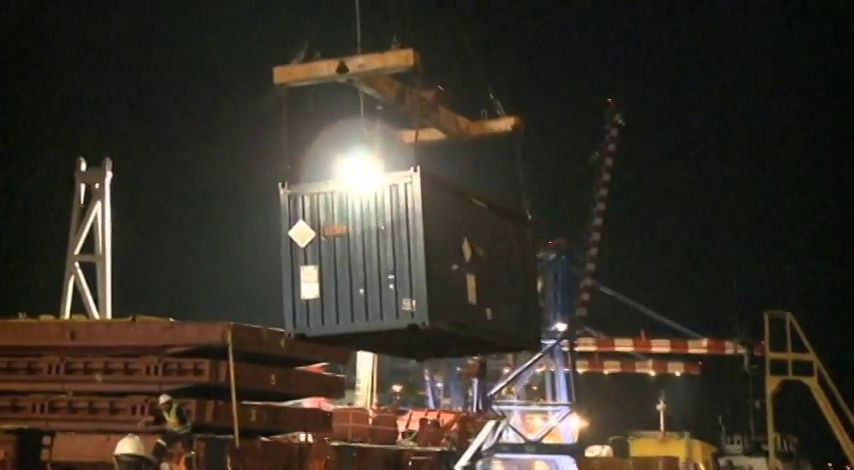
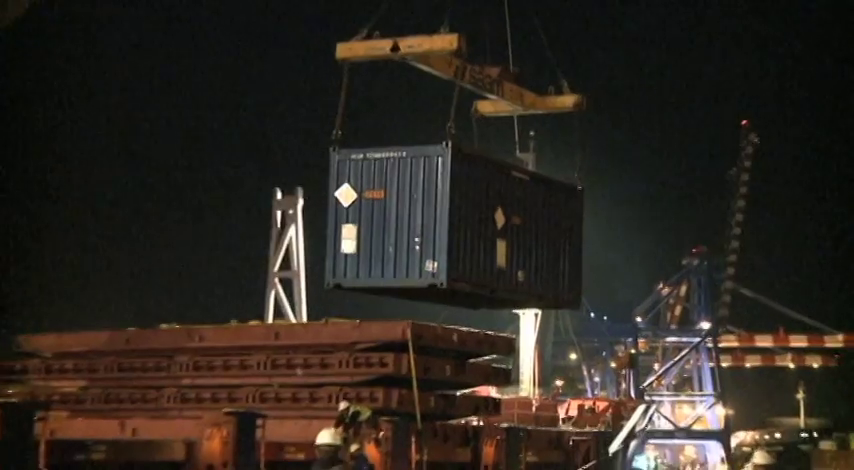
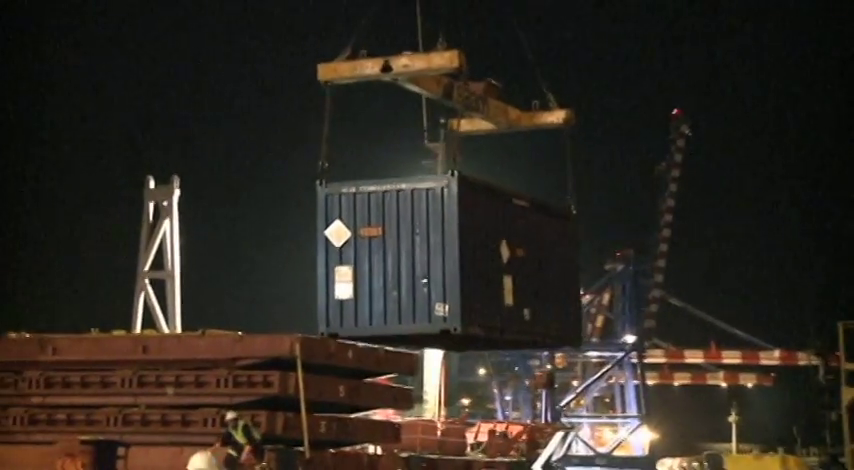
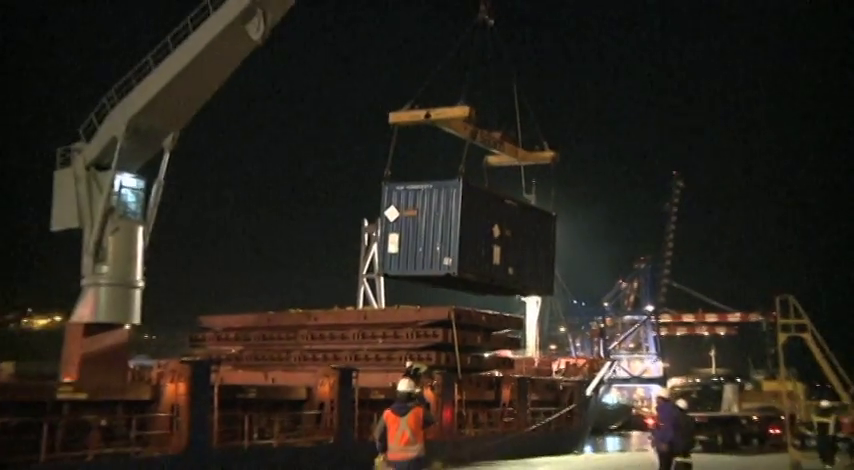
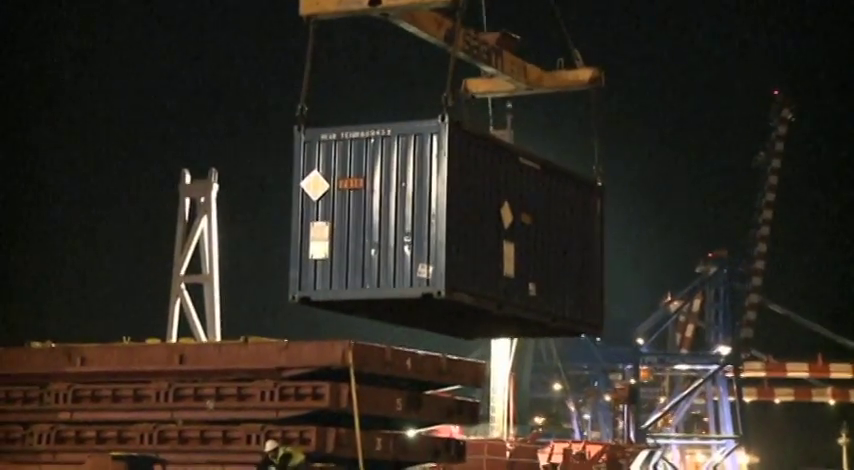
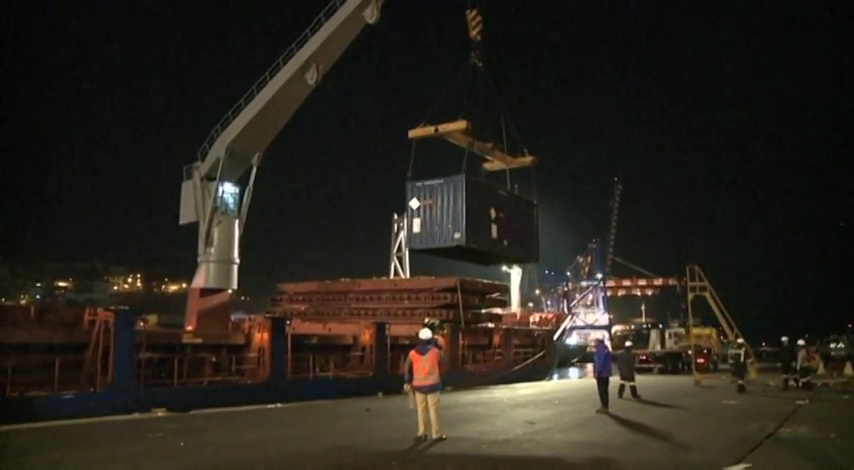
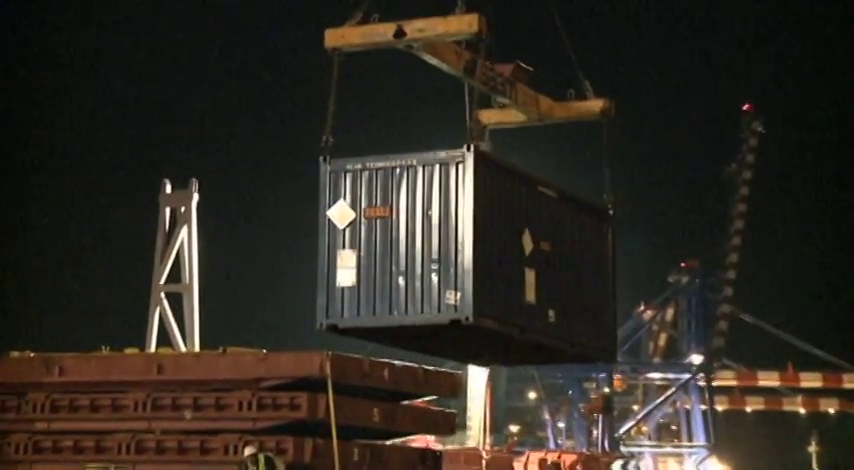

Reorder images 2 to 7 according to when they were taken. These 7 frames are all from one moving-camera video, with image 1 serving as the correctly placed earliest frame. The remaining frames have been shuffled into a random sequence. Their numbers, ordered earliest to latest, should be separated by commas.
3, 7, 5, 2, 4, 6
